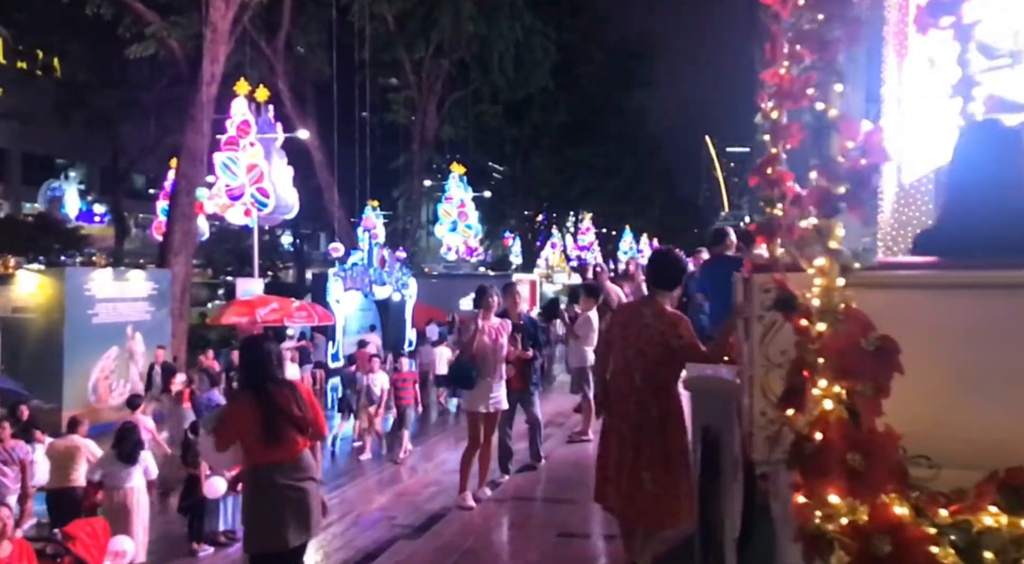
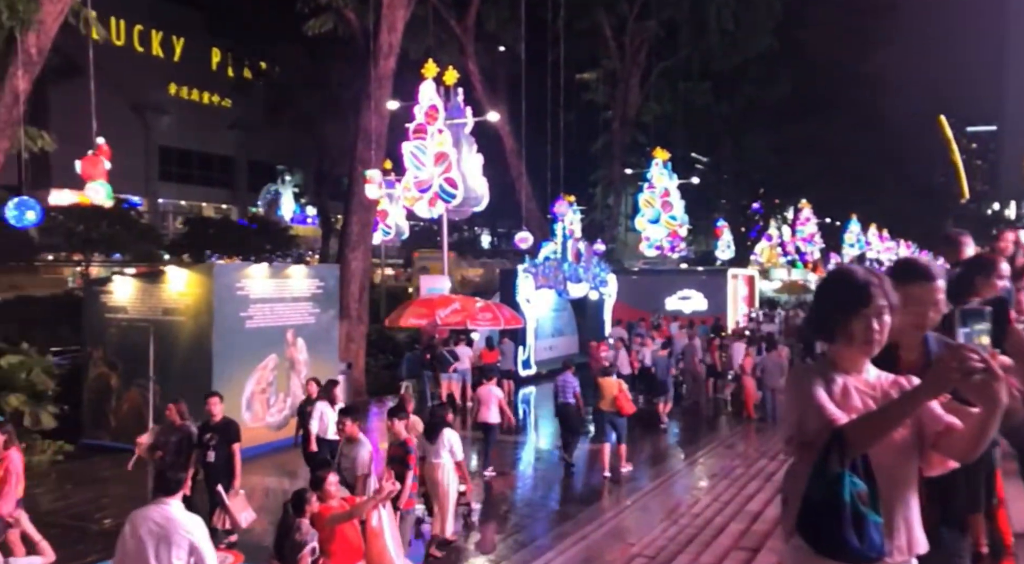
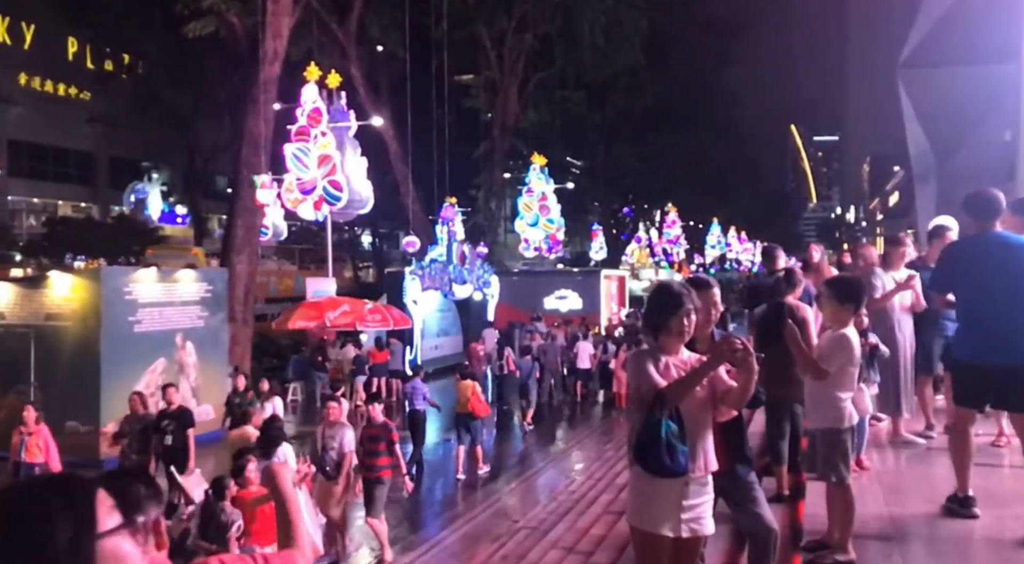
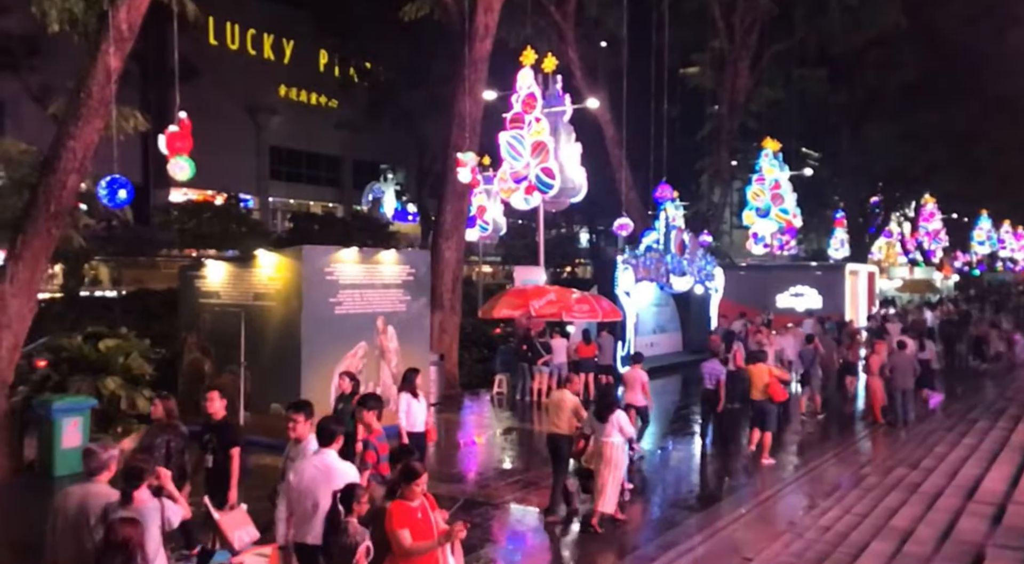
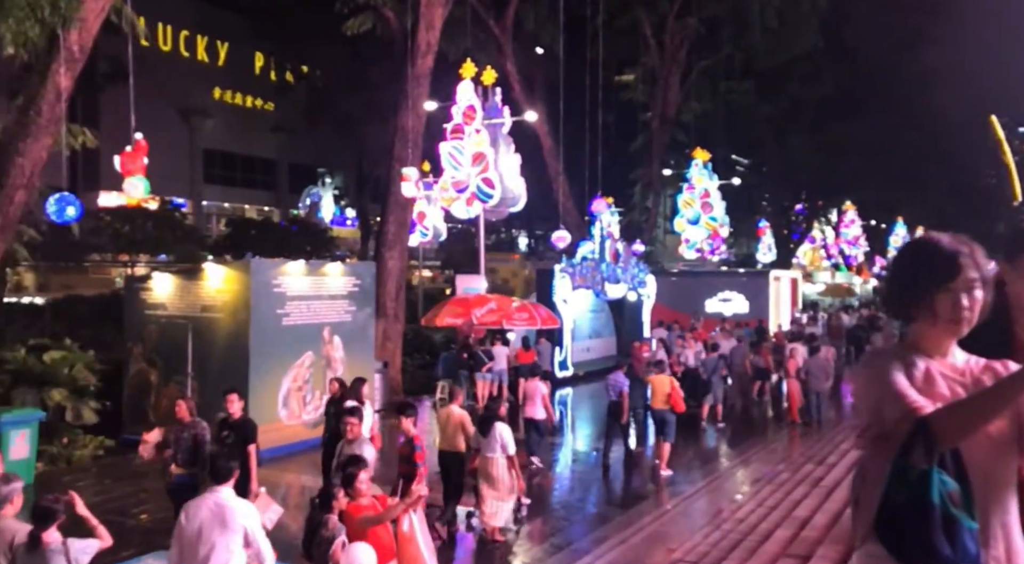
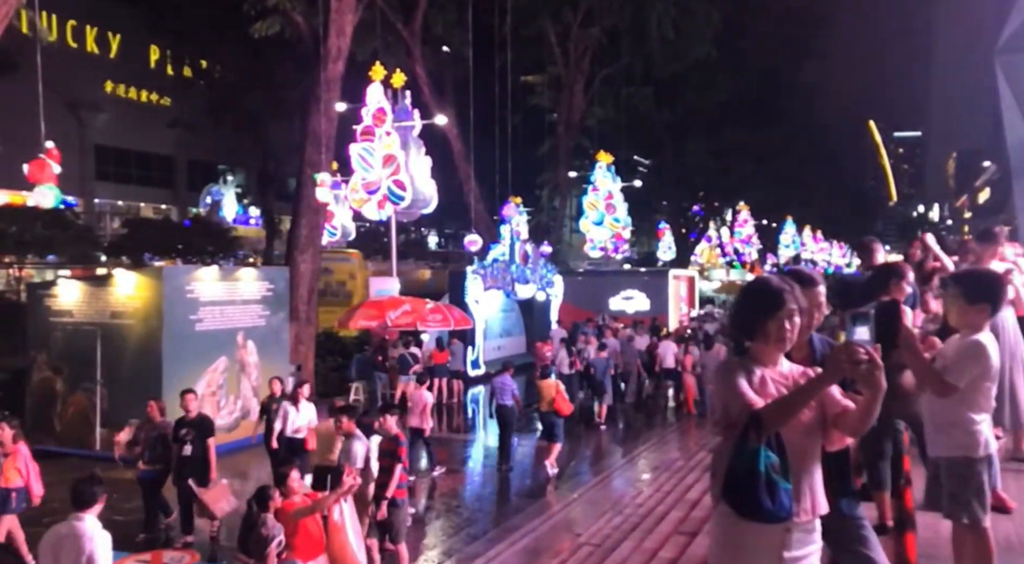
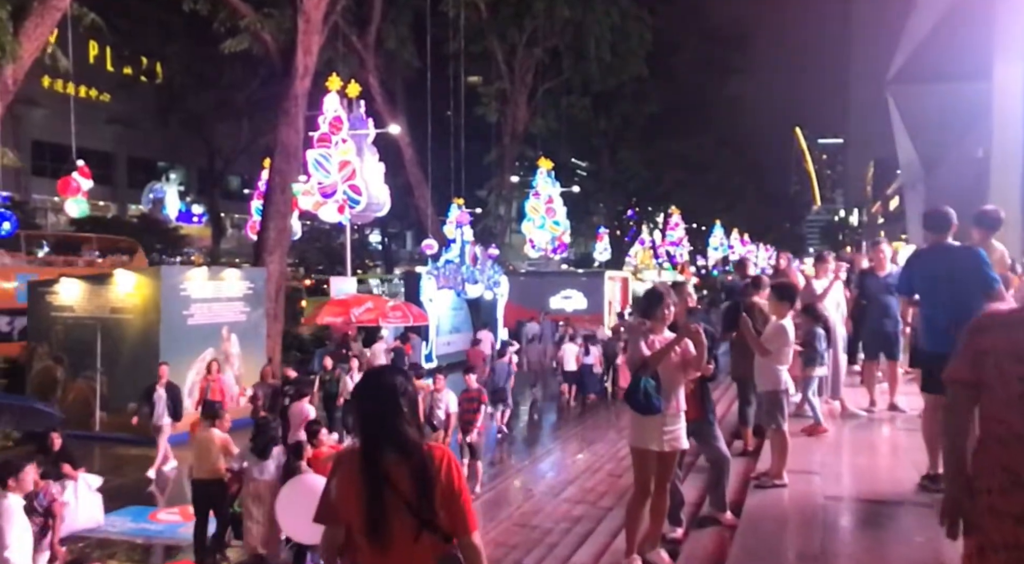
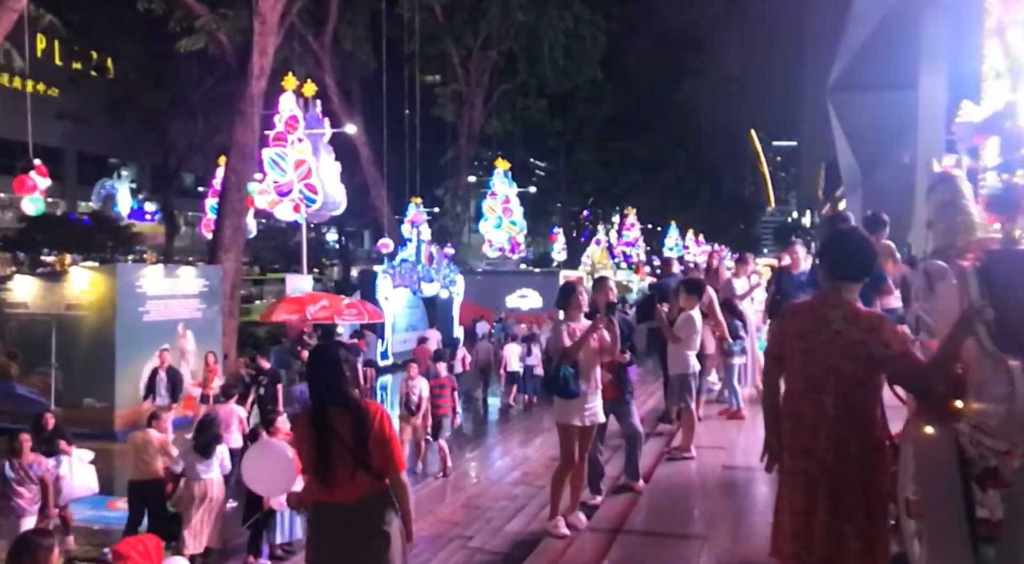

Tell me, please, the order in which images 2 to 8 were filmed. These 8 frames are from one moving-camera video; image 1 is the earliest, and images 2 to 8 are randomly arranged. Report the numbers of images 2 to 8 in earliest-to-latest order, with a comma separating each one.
8, 7, 3, 6, 2, 5, 4
